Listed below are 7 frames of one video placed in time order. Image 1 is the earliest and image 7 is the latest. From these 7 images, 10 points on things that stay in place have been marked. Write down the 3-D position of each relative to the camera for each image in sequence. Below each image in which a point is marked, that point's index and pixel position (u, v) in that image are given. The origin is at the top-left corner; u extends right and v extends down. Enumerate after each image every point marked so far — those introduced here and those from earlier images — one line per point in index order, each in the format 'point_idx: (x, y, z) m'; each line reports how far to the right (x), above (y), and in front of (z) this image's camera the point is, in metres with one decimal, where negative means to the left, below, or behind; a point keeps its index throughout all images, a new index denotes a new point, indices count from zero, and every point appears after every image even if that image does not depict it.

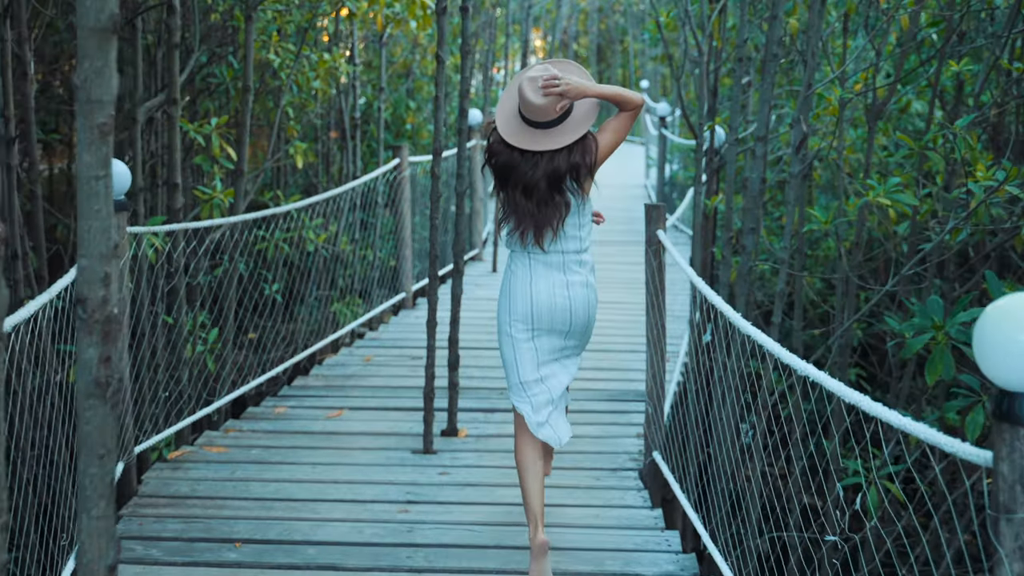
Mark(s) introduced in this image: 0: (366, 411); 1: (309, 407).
0: (-0.6, -0.5, +4.7) m
1: (-0.9, -0.5, +4.7) m
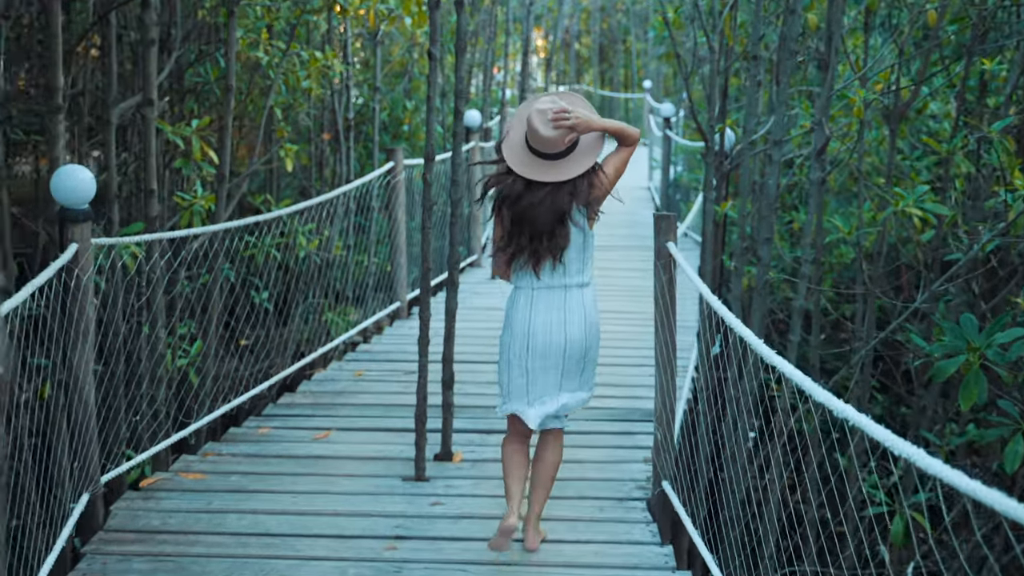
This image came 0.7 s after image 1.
0: (-0.6, -0.6, +4.4) m
1: (-0.9, -0.6, +4.4) m
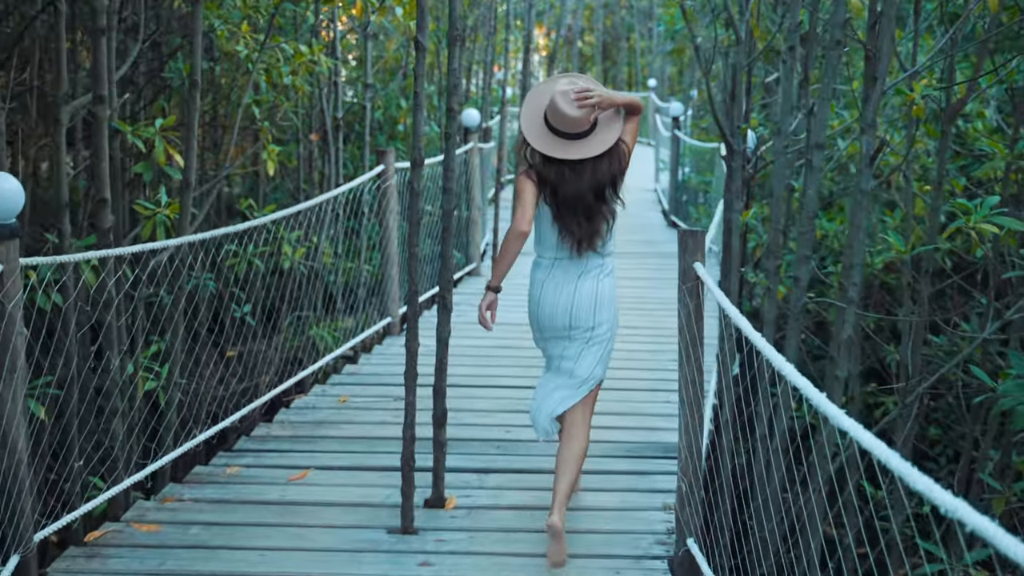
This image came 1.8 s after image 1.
0: (-0.6, -0.7, +3.9) m
1: (-0.9, -0.7, +3.9) m
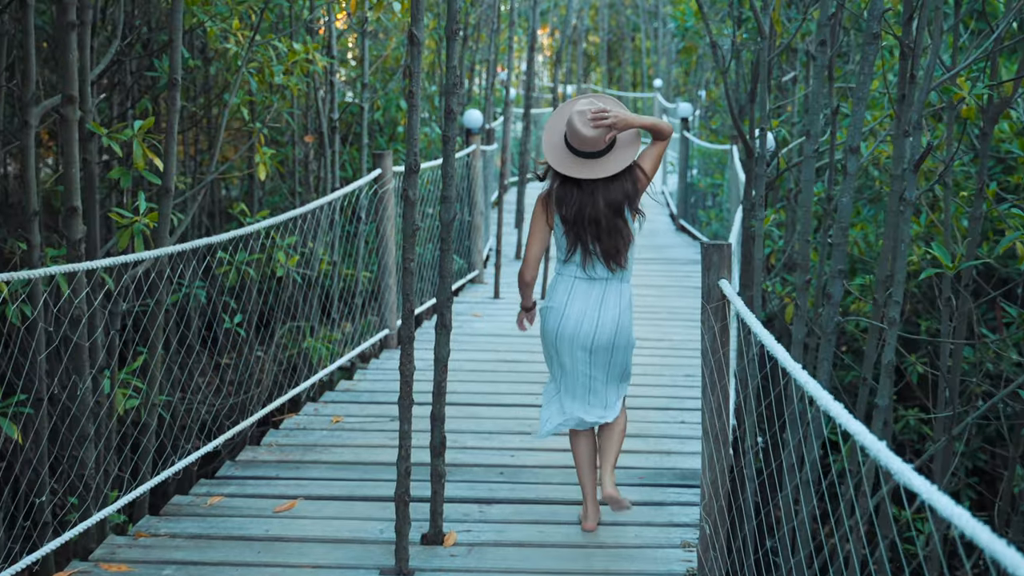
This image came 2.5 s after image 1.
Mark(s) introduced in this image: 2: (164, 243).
0: (-0.6, -0.7, +3.6) m
1: (-0.9, -0.7, +3.6) m
2: (-1.3, +0.2, +3.9) m
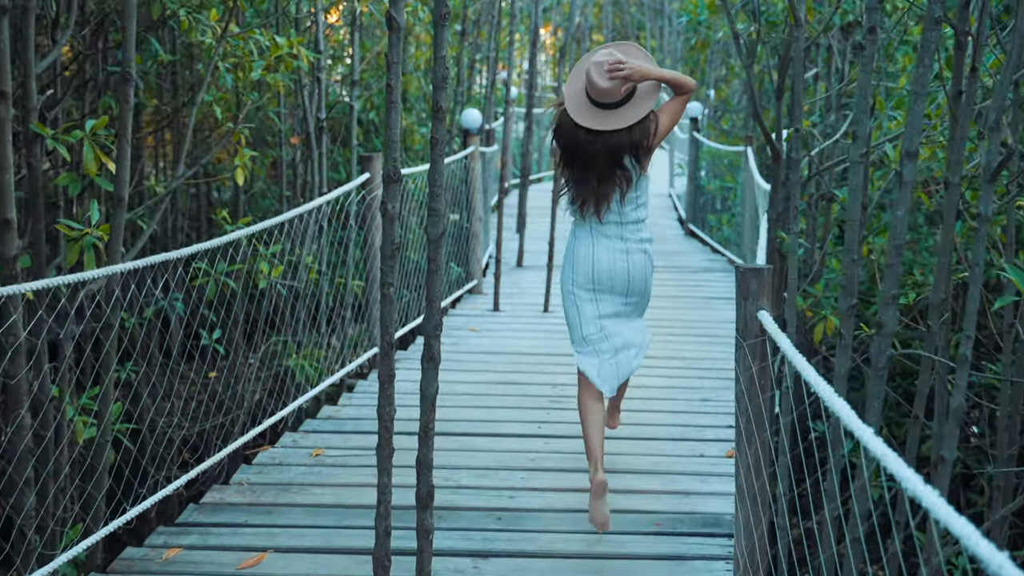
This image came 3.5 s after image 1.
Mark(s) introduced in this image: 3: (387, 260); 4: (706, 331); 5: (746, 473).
0: (-0.6, -0.8, +3.1) m
1: (-0.9, -0.8, +3.2) m
2: (-1.3, +0.1, +3.5) m
3: (-0.3, +0.1, +2.5) m
4: (+1.1, -0.2, +5.9) m
5: (+0.5, -0.4, +2.4) m
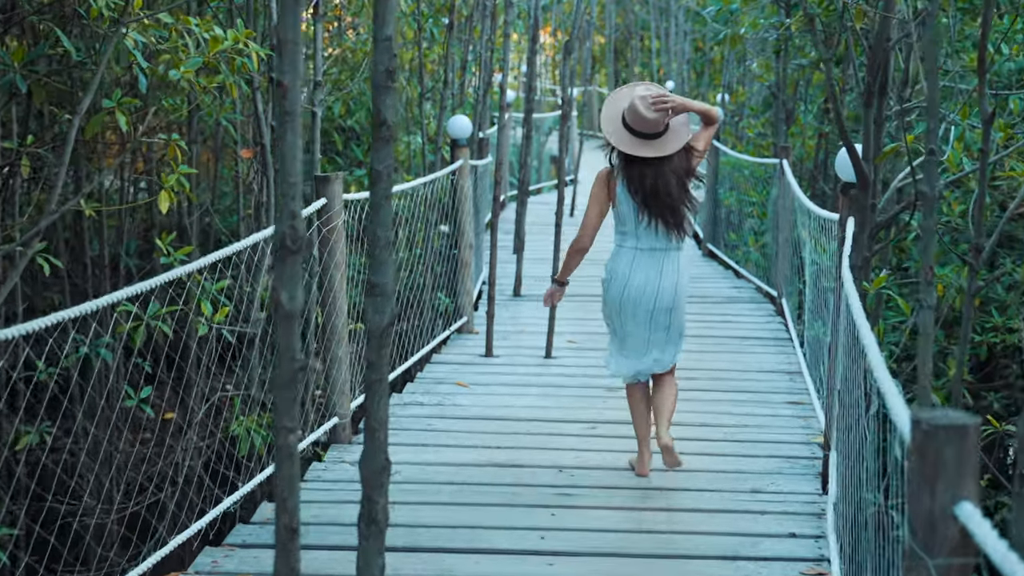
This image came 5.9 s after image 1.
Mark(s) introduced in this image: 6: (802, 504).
0: (-0.6, -1.0, +2.1) m
1: (-0.9, -1.0, +2.1) m
2: (-1.3, -0.1, +2.4) m
3: (-0.3, -0.1, +1.5) m
4: (+1.1, -0.5, +4.9) m
5: (+0.5, -0.6, +1.3) m
6: (+1.0, -0.7, +3.5) m
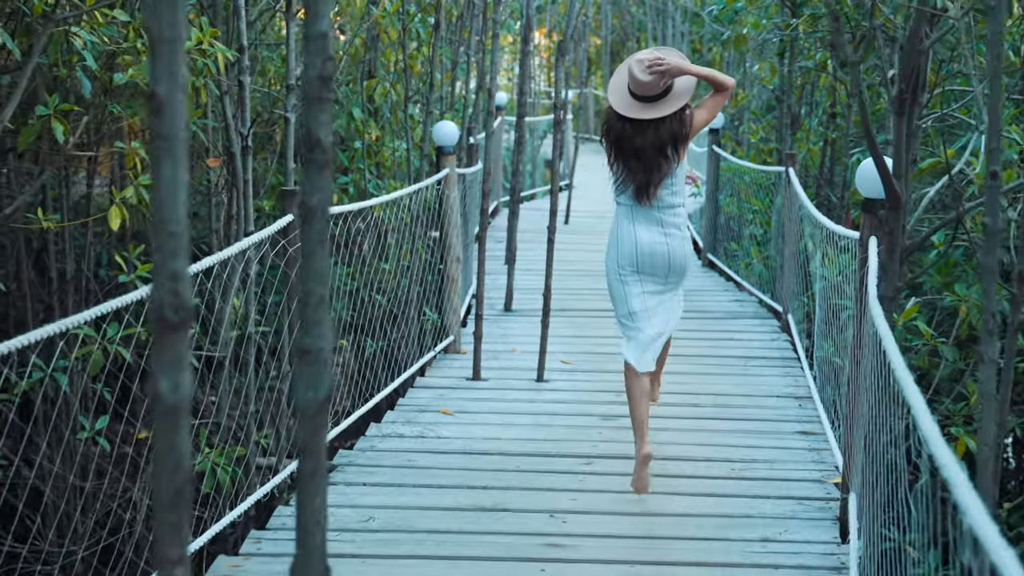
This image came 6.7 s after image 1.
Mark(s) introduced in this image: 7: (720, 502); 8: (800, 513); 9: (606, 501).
0: (-0.7, -1.1, +1.7) m
1: (-0.9, -1.1, +1.8) m
2: (-1.3, -0.2, +2.1) m
3: (-0.3, -0.2, +1.1) m
4: (+1.0, -0.5, +4.5) m
5: (+0.5, -0.7, +1.0) m
6: (+0.9, -0.8, +3.2) m
7: (+0.7, -0.7, +3.6) m
8: (+0.9, -0.7, +3.5) m
9: (+0.3, -0.7, +3.6) m
